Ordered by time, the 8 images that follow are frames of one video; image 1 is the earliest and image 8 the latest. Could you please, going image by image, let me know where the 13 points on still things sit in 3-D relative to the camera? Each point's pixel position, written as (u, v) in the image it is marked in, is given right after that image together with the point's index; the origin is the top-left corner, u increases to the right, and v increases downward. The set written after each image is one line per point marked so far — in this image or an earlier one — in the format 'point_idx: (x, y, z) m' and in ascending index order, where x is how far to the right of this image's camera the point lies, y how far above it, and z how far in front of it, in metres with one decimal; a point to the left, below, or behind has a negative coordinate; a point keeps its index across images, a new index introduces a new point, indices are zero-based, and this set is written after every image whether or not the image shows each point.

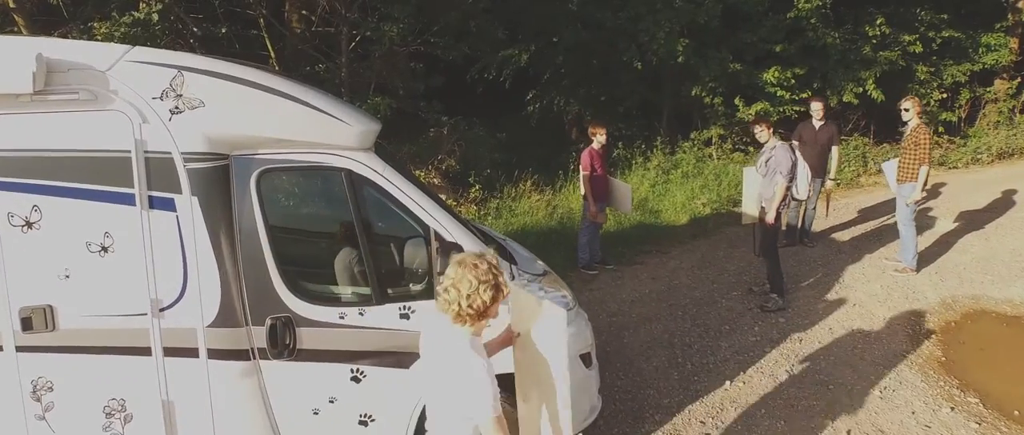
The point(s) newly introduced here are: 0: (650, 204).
0: (+1.8, +0.2, +10.8) m
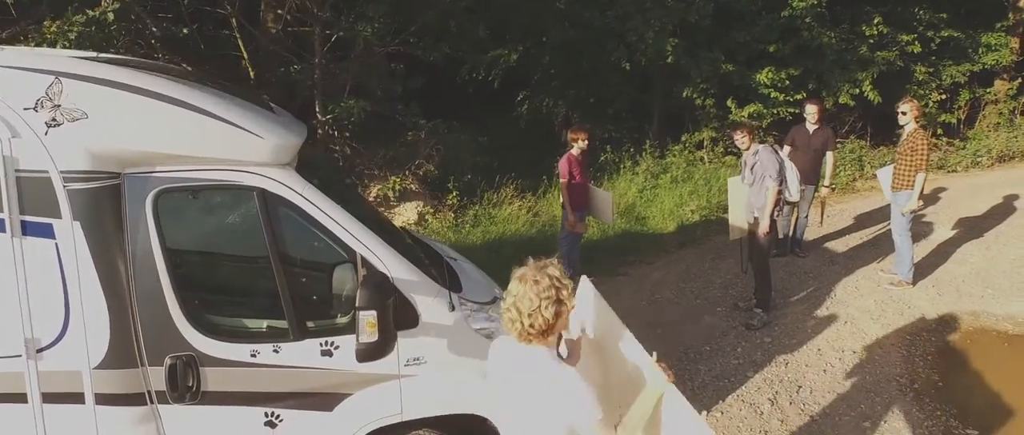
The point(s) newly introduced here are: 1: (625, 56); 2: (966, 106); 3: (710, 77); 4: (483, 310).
0: (+1.6, +0.1, +10.4) m
1: (+1.6, +2.5, +12.6) m
2: (+8.8, +2.2, +15.8) m
3: (+3.0, +2.2, +12.6) m
4: (-0.1, -0.4, +3.6) m
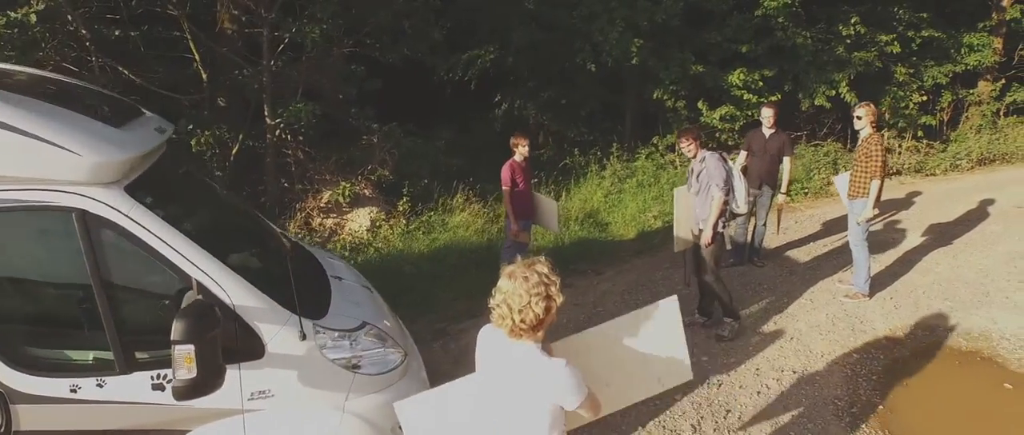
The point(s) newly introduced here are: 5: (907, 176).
0: (+1.1, 0.0, +10.1) m
1: (+1.1, +2.4, +12.3) m
2: (+8.3, +2.1, +15.5) m
3: (+2.5, +2.1, +12.3) m
4: (-0.7, -0.5, +3.3) m
5: (+6.3, +0.7, +13.1) m
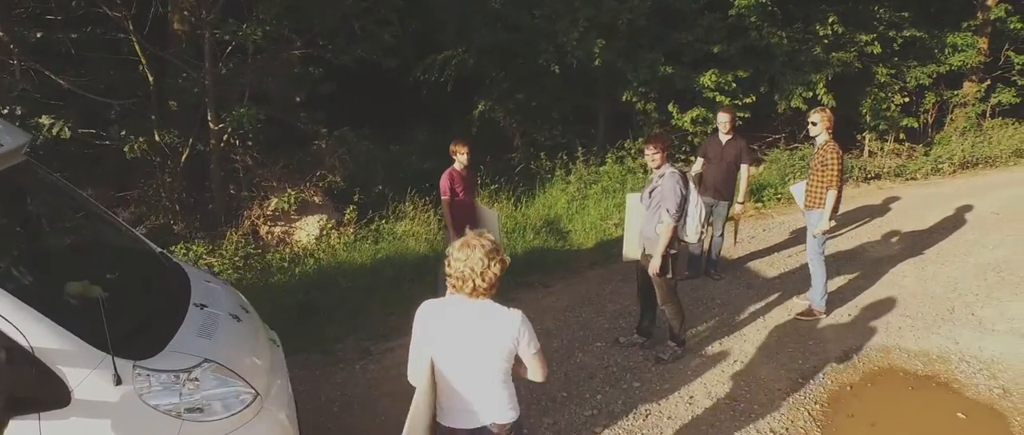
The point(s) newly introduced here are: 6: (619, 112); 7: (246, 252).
0: (+0.5, -0.1, +9.7) m
1: (+0.6, +2.3, +11.9) m
2: (+7.8, +2.0, +15.1) m
3: (+2.0, +2.0, +11.9) m
4: (-1.2, -0.6, +2.9) m
5: (+5.8, +0.6, +12.7) m
6: (+1.8, +1.7, +13.5) m
7: (-2.7, -0.4, +8.3) m
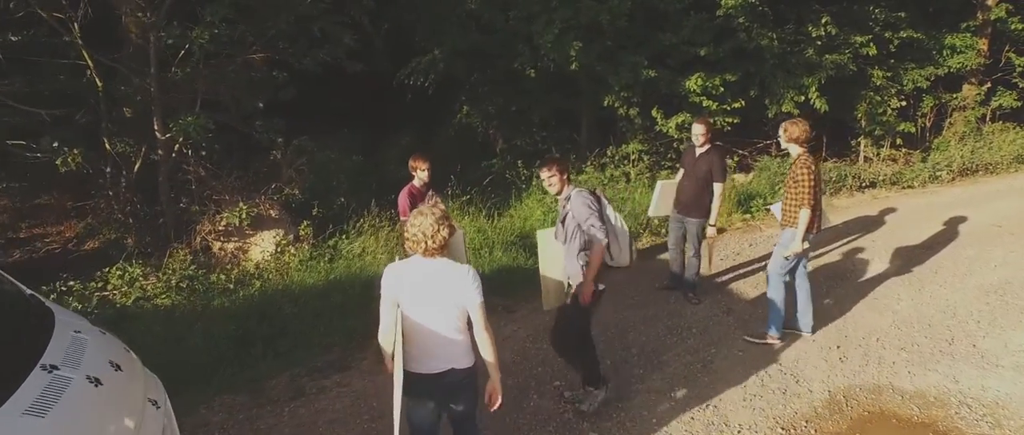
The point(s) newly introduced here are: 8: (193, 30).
0: (+0.2, -0.2, +9.1) m
1: (+0.3, +2.2, +11.3) m
2: (+7.4, +1.9, +14.5) m
3: (+1.7, +1.9, +11.4) m
4: (-1.5, -0.7, +2.3) m
5: (+5.5, +0.4, +12.1) m
6: (+1.4, +1.6, +12.9) m
7: (-3.0, -0.5, +7.7) m
8: (-3.1, +1.8, +7.9) m
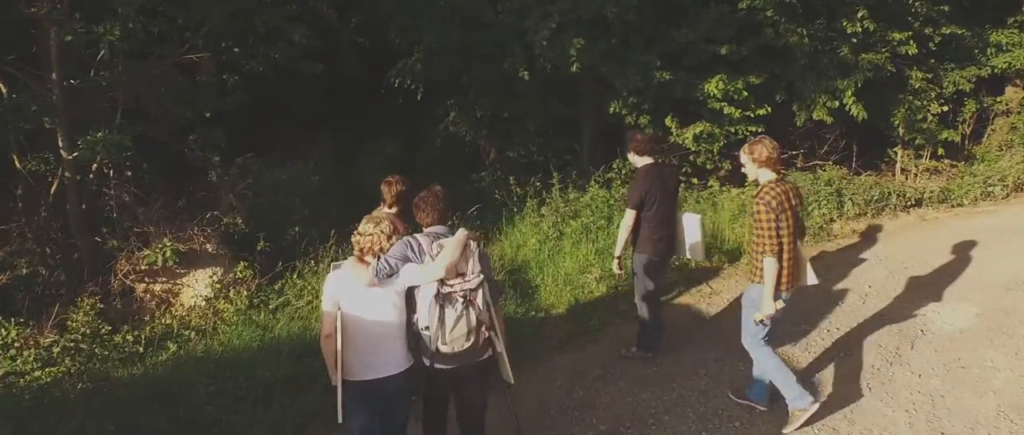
0: (+0.1, -0.5, +7.5) m
1: (+0.2, +1.9, +9.7) m
2: (+7.3, +1.6, +13.0) m
3: (+1.5, +1.6, +9.8) m
4: (-1.6, -1.1, +0.8) m
5: (+5.4, +0.1, +10.5) m
6: (+1.3, +1.3, +11.3) m
7: (-3.1, -0.8, +6.2) m
8: (-3.2, +1.5, +6.3) m
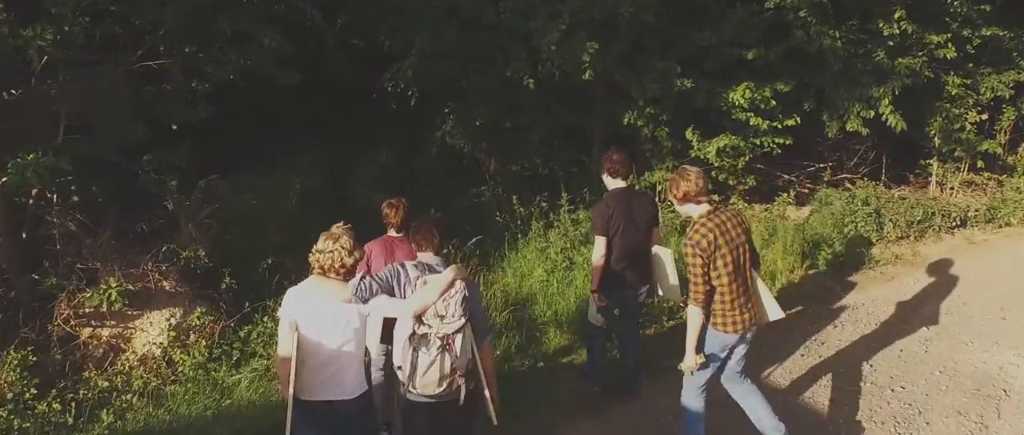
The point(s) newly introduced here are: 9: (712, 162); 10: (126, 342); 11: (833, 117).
0: (+0.2, -0.8, +6.5) m
1: (+0.2, +1.6, +8.7) m
2: (+7.3, +1.3, +12.0) m
3: (+1.6, +1.3, +8.8) m
4: (-1.5, -1.3, -0.2) m
5: (+5.4, -0.1, +9.5) m
6: (+1.4, +1.0, +10.3) m
7: (-3.1, -1.1, +5.2) m
8: (-3.1, +1.3, +5.3) m
9: (+2.3, +0.6, +9.4) m
10: (-2.8, -0.9, +6.0) m
11: (+3.8, +1.2, +9.6) m
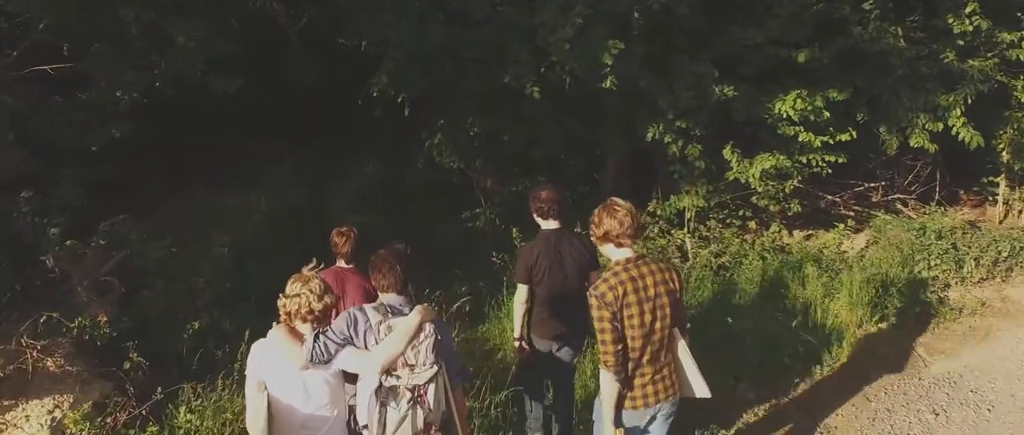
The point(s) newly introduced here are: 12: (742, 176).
0: (+0.2, -1.1, +5.0) m
1: (+0.2, +1.3, +7.2) m
2: (+7.3, +1.0, +10.4) m
3: (+1.6, +1.0, +7.2) m
4: (-1.5, -1.6, -1.8) m
5: (+5.4, -0.4, +8.0) m
6: (+1.3, +0.7, +8.8) m
7: (-3.1, -1.4, +3.6) m
8: (-3.1, +0.9, +3.8) m
9: (+2.2, +0.3, +7.8) m
10: (-2.8, -1.2, +4.4) m
11: (+3.8, +0.9, +8.1) m
12: (+2.1, +0.4, +7.4) m
